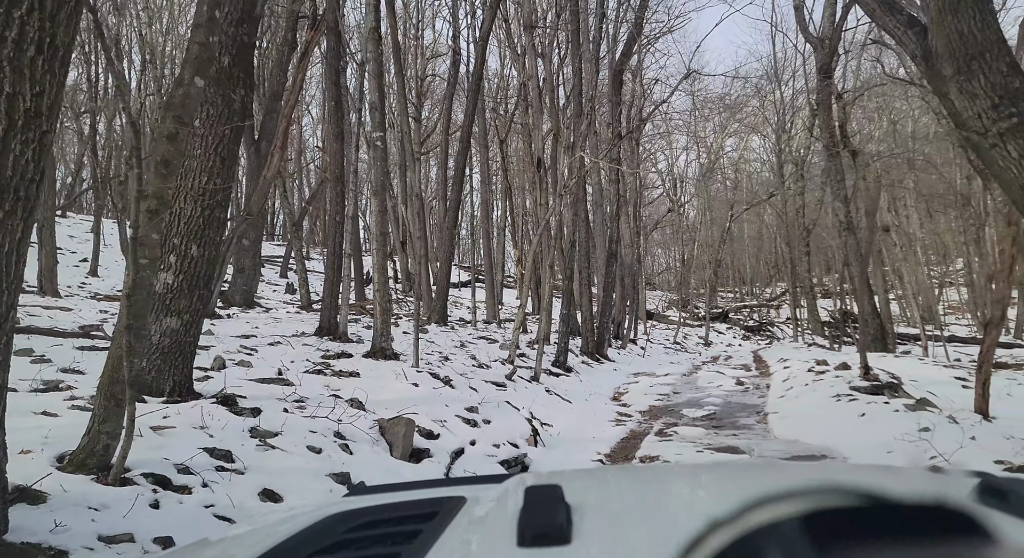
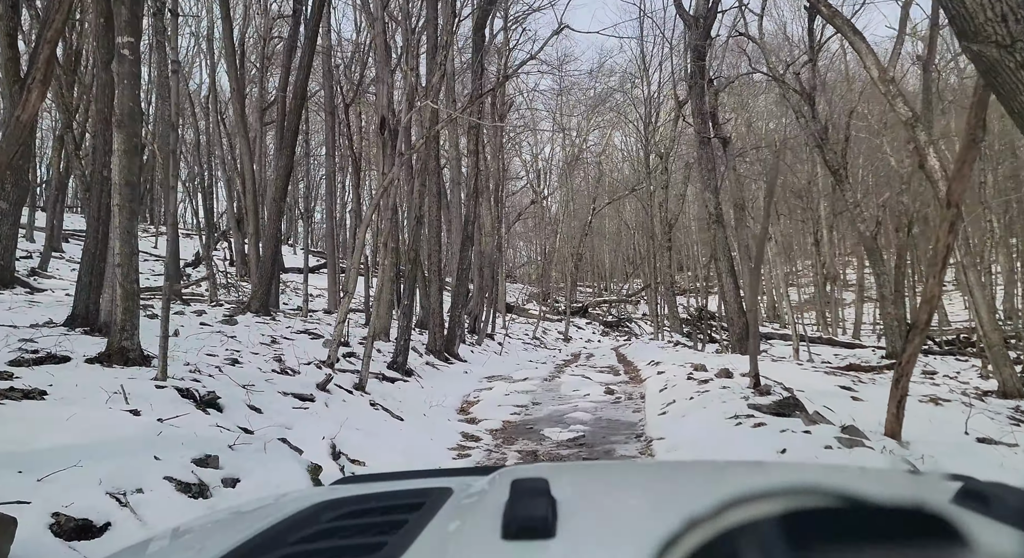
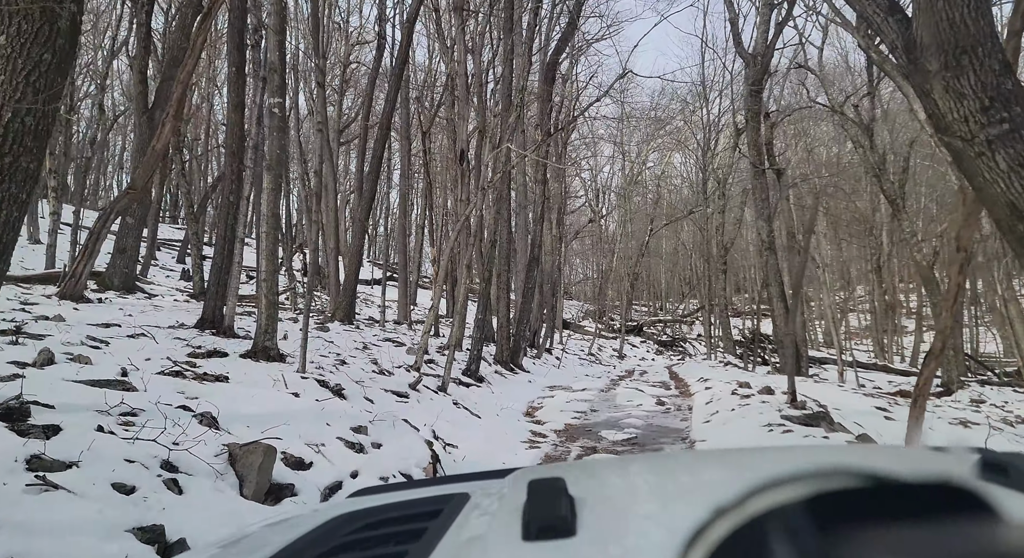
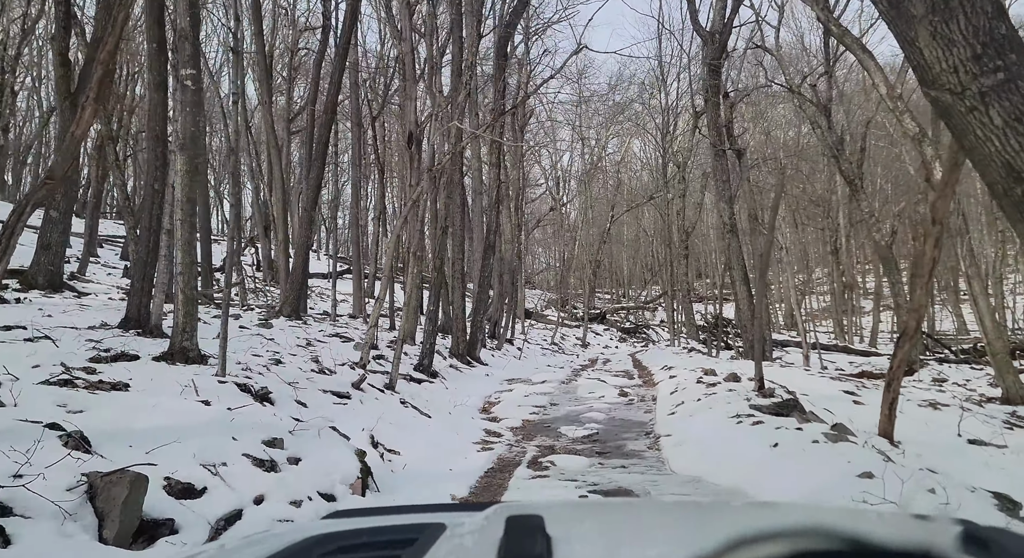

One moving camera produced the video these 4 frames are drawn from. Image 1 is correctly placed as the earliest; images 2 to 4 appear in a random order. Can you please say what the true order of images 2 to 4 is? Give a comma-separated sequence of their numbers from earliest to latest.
3, 4, 2
